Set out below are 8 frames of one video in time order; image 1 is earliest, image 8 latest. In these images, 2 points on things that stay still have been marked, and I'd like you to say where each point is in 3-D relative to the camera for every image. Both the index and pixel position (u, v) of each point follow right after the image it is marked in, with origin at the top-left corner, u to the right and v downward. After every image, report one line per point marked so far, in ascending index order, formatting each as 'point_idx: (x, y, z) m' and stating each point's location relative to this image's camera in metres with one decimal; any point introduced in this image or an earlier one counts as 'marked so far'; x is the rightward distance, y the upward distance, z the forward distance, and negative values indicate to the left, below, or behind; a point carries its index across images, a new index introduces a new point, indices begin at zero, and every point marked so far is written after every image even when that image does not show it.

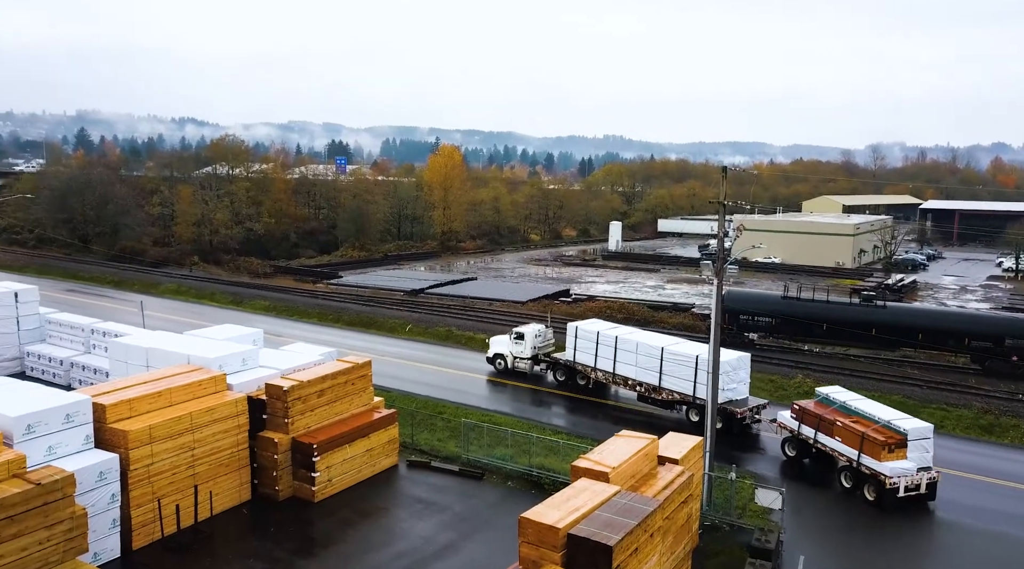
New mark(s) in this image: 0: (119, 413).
0: (-8.7, -2.8, +19.0) m
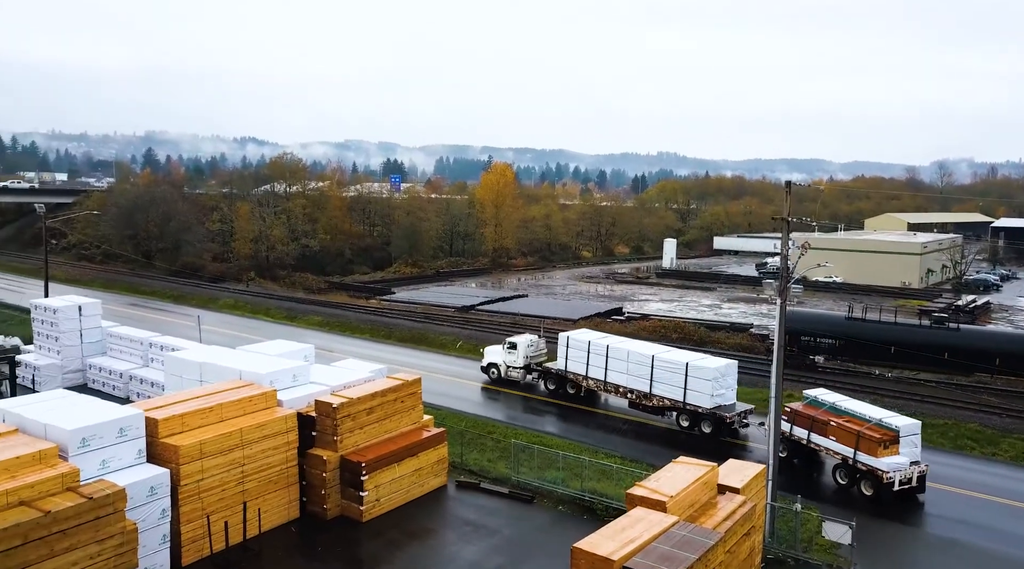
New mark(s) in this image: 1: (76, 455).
0: (-7.6, -3.2, +19.0) m
1: (-9.0, -3.5, +17.5) m
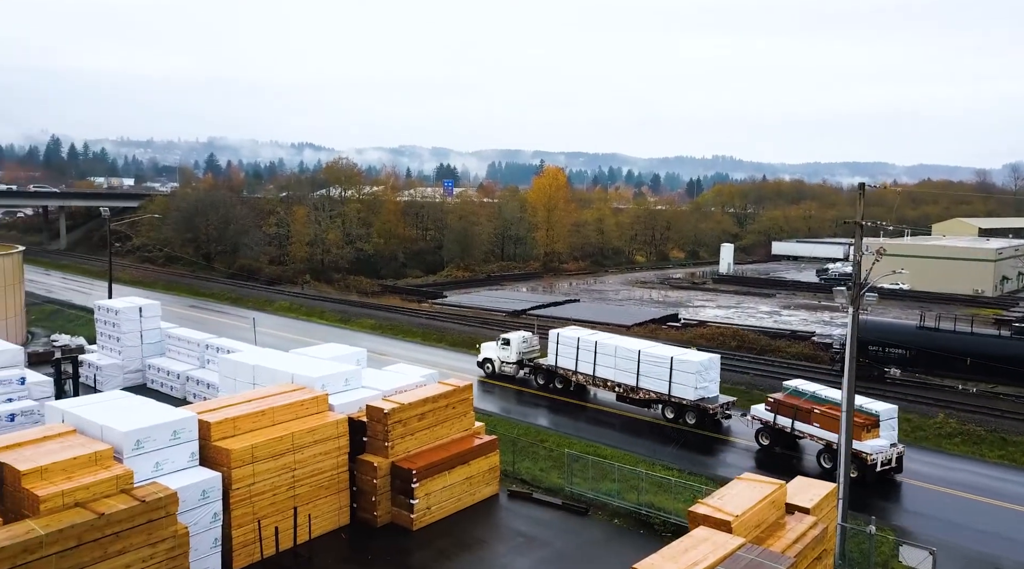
0: (-6.4, -3.3, +19.0) m
1: (-7.9, -3.6, +17.6) m
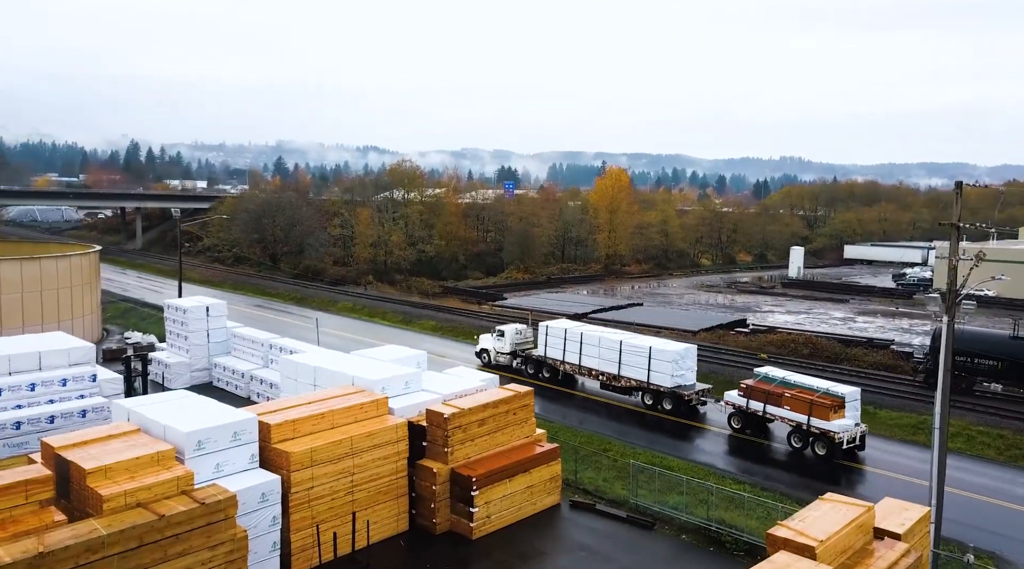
0: (-5.1, -3.3, +18.8) m
1: (-6.6, -3.6, +17.6) m
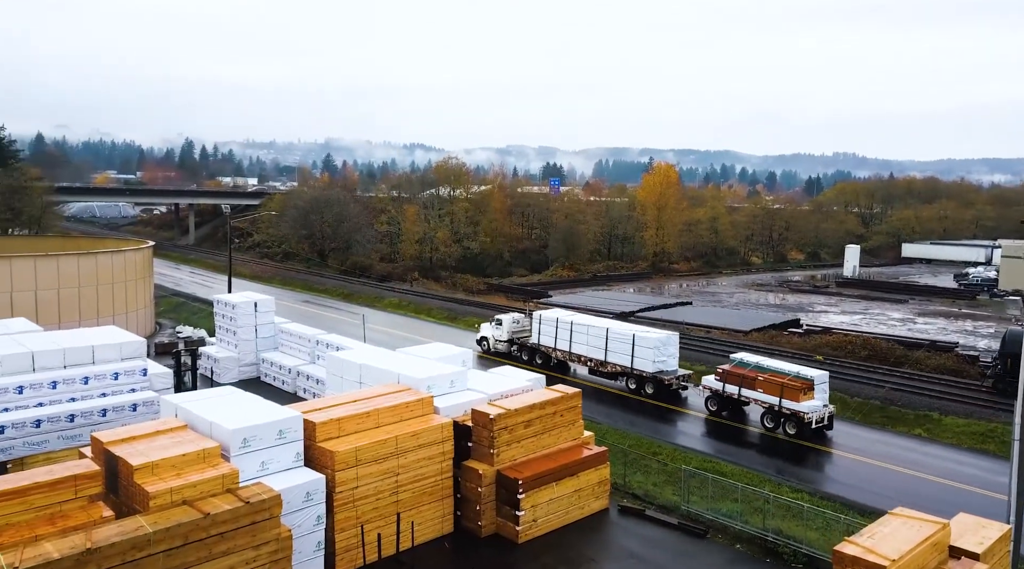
0: (-4.0, -3.2, +18.7) m
1: (-5.6, -3.5, +17.5) m
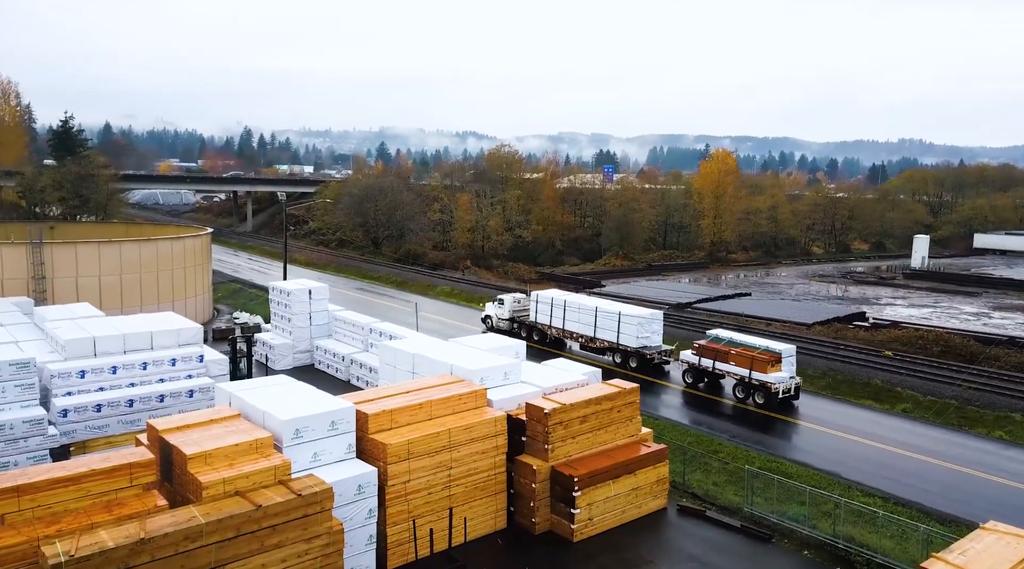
0: (-2.8, -3.0, +18.4) m
1: (-4.5, -3.3, +17.3) m
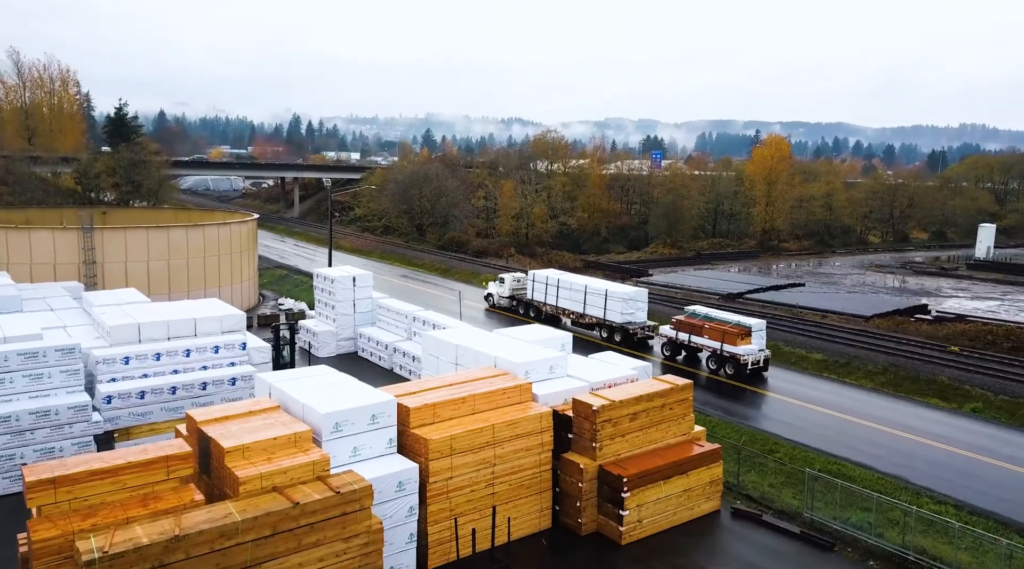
0: (-1.9, -2.8, +17.8) m
1: (-3.6, -3.1, +16.8) m
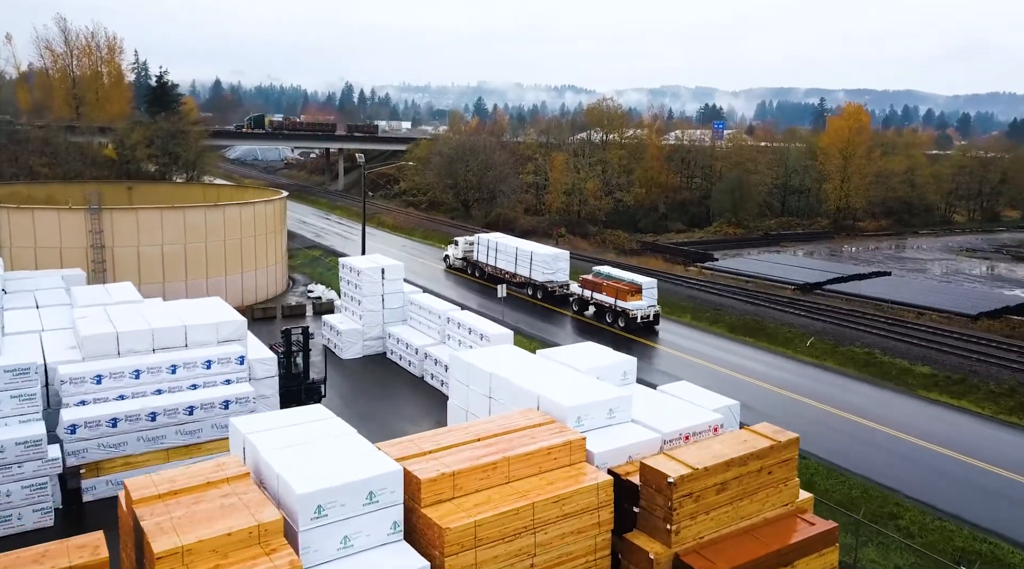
0: (-1.2, -3.2, +13.2) m
1: (-3.0, -3.6, +12.3) m
